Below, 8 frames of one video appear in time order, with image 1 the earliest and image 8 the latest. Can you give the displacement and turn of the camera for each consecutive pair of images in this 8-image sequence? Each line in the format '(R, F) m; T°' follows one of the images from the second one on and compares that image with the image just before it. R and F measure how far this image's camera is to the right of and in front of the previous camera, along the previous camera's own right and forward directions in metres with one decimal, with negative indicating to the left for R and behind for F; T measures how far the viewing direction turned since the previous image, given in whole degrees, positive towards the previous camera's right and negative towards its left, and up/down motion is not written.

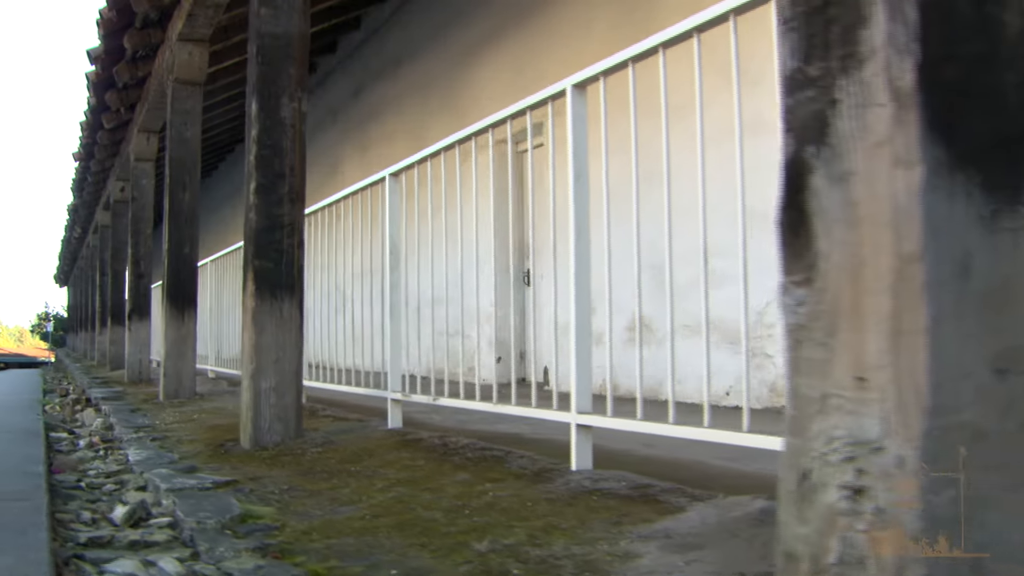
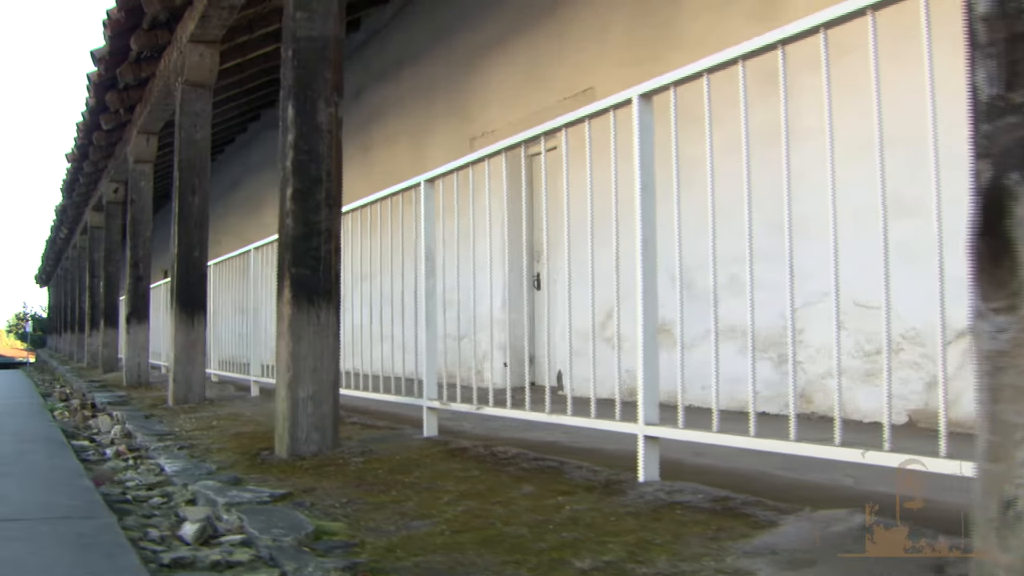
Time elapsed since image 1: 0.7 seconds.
(-0.3, 0.0) m; +2°
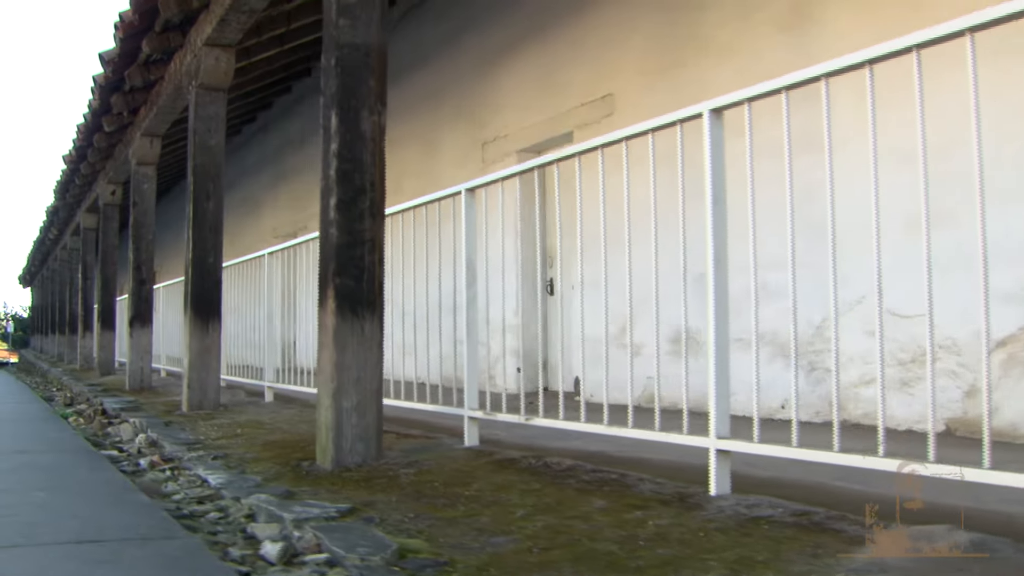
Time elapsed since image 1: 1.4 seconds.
(-0.3, 0.0) m; +2°
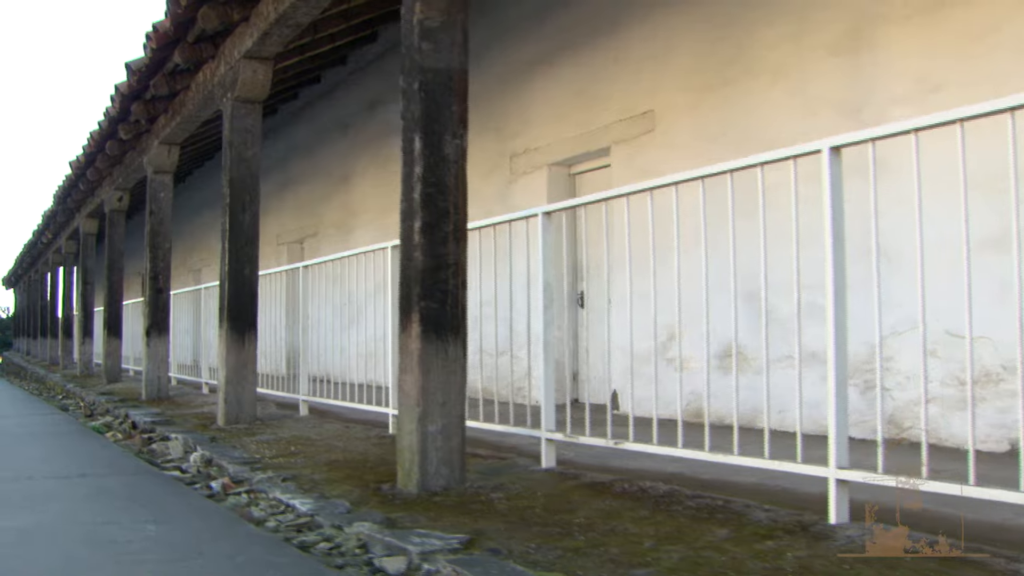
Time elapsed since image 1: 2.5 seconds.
(-0.5, 0.0) m; +2°
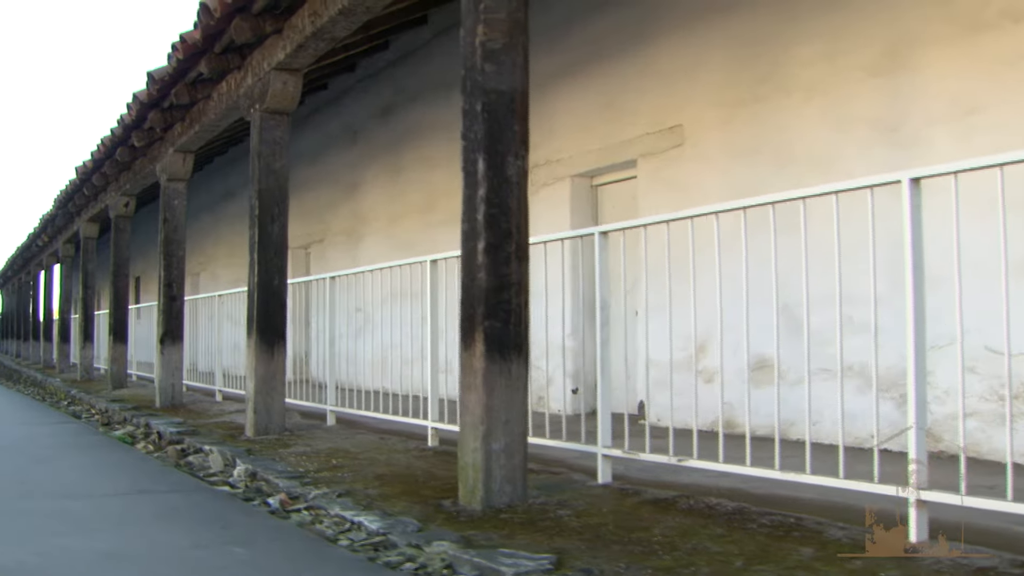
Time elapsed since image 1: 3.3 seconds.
(-0.4, -0.1) m; +2°
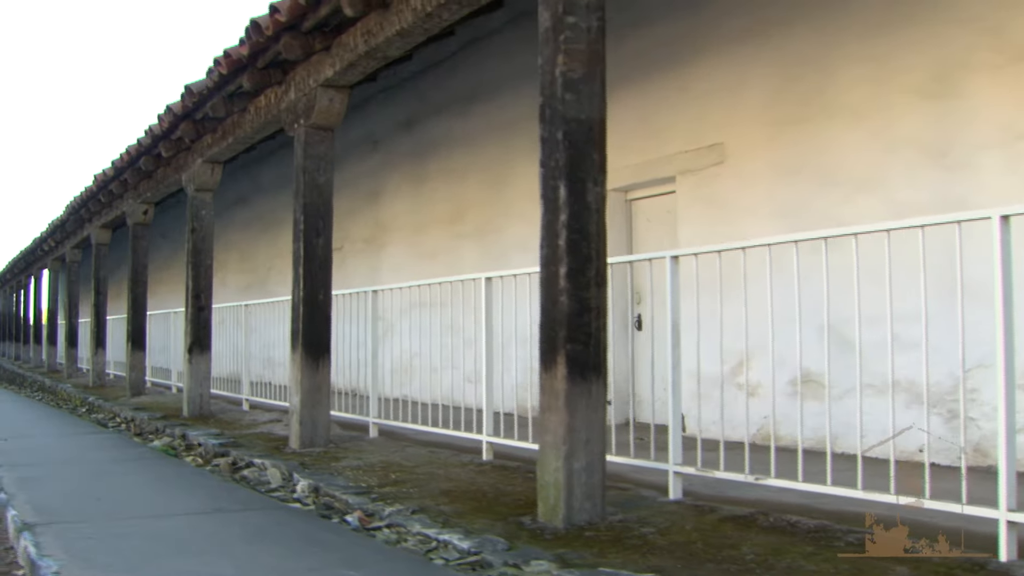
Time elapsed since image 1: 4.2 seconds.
(-0.5, -0.1) m; +2°
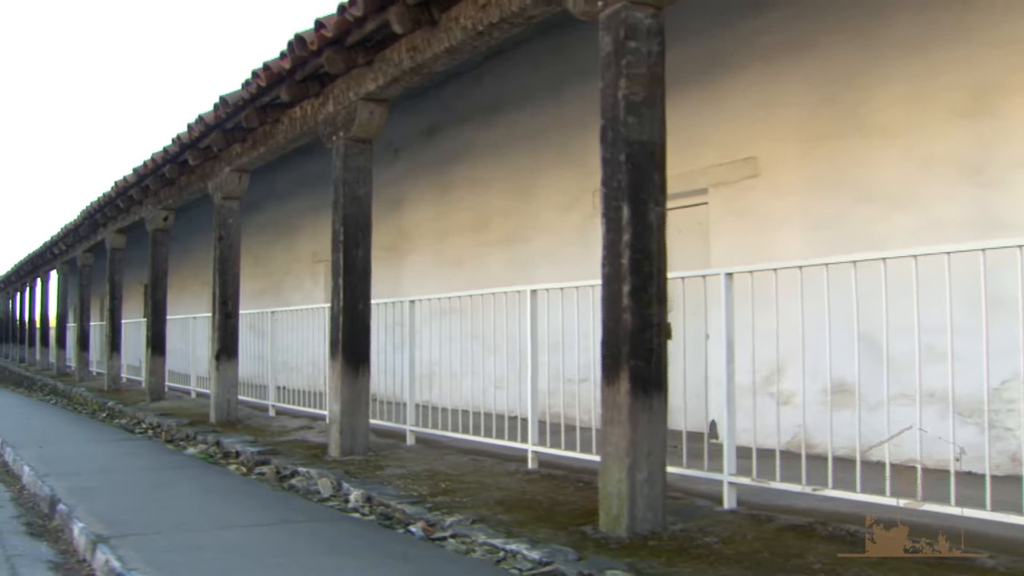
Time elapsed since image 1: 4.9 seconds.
(-0.4, -0.1) m; +1°
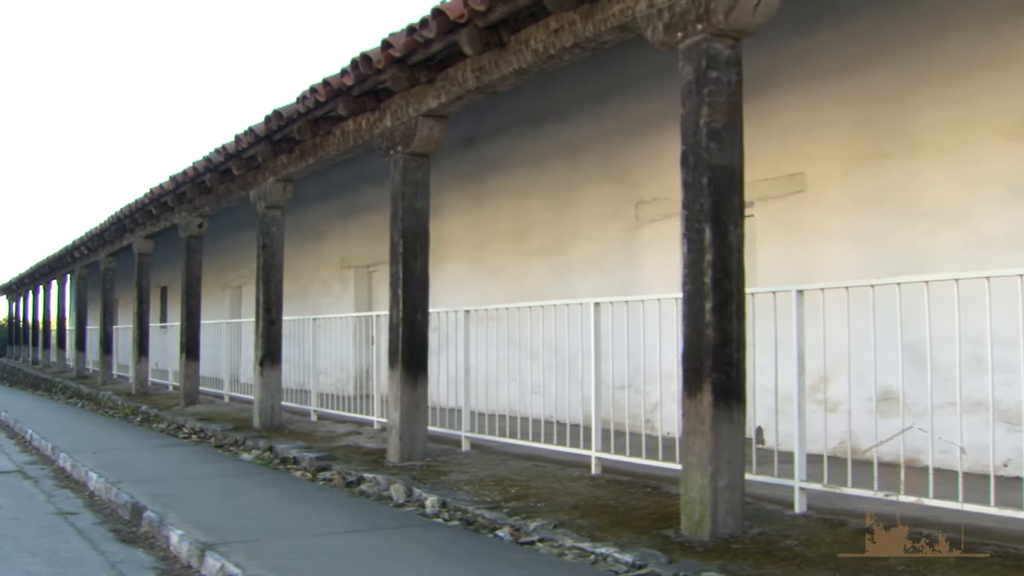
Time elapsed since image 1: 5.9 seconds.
(-0.5, -0.2) m; +1°
